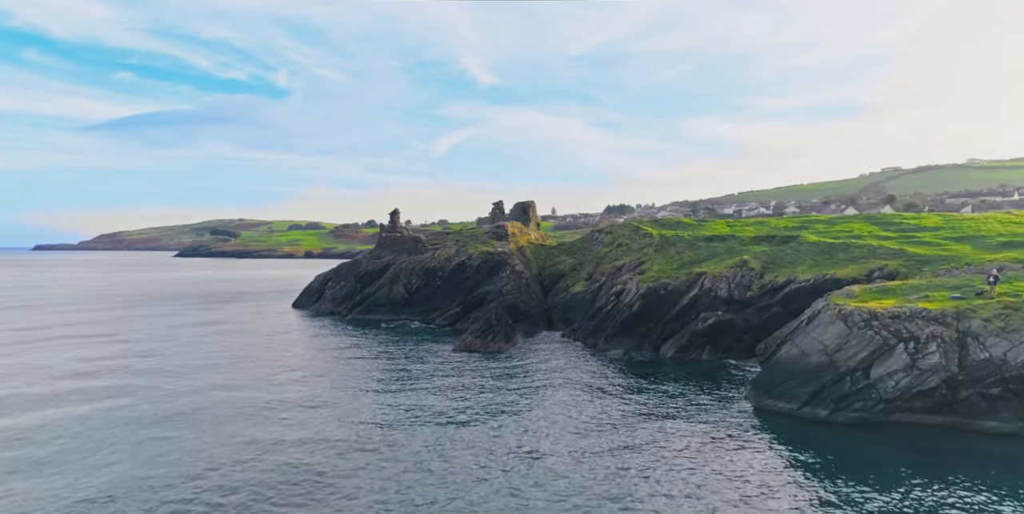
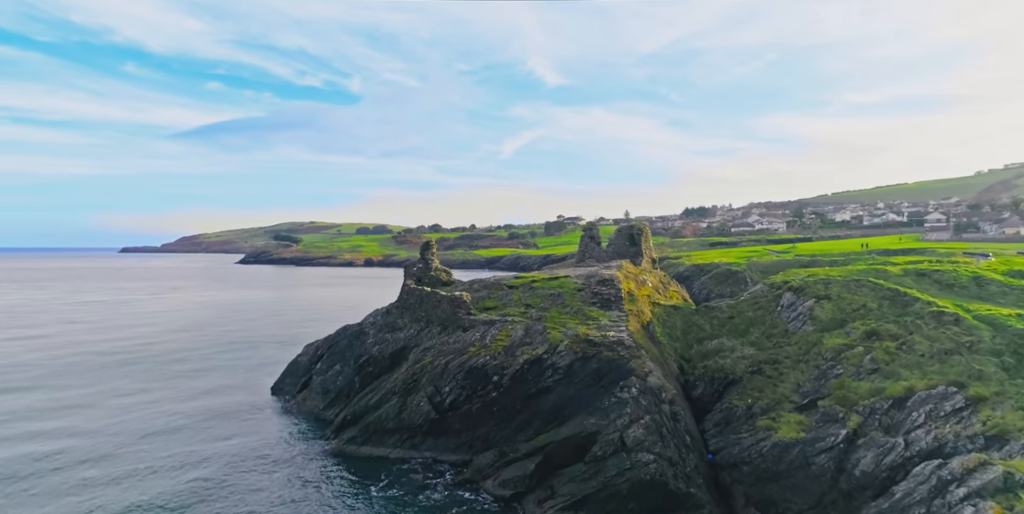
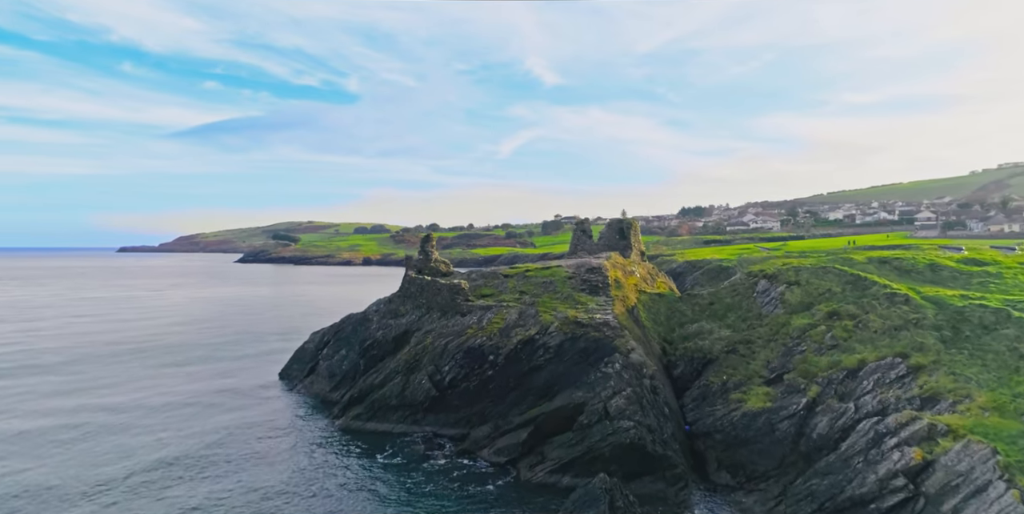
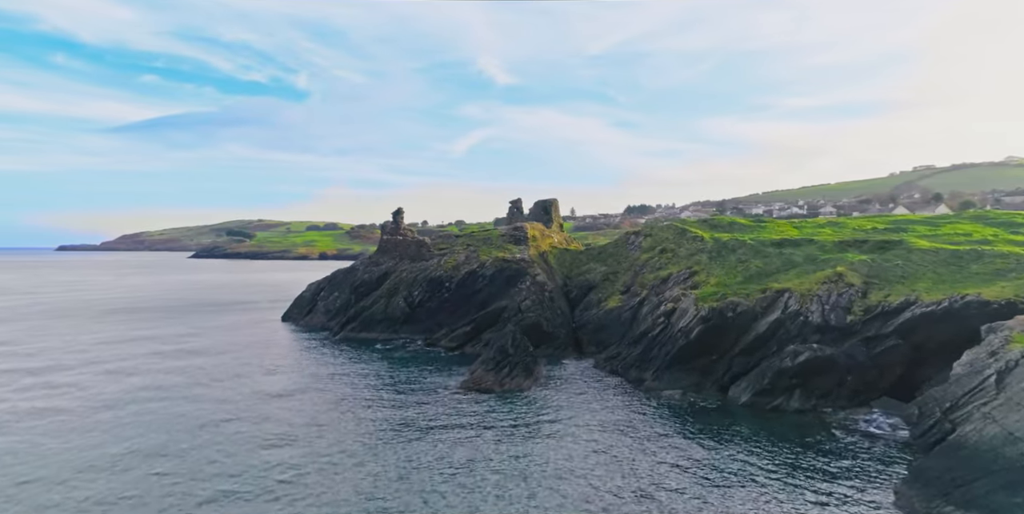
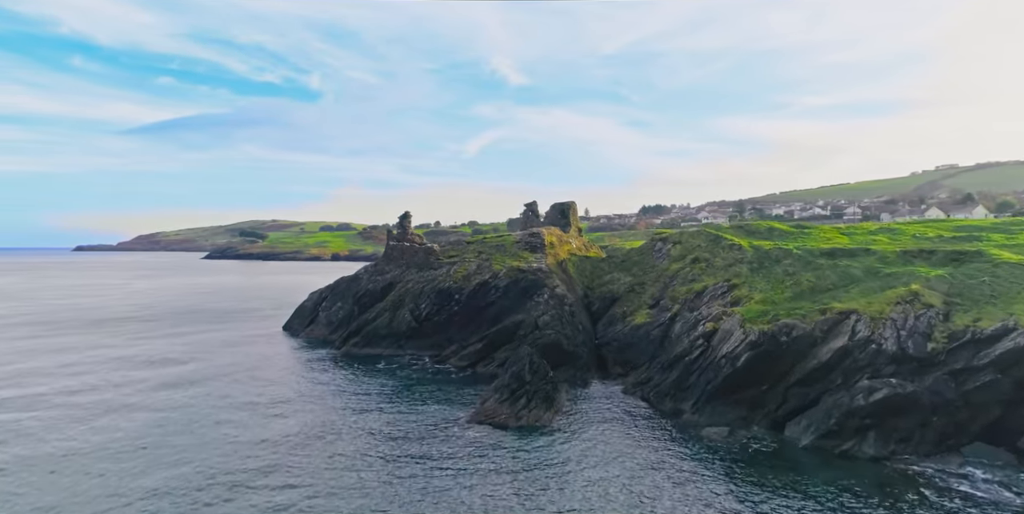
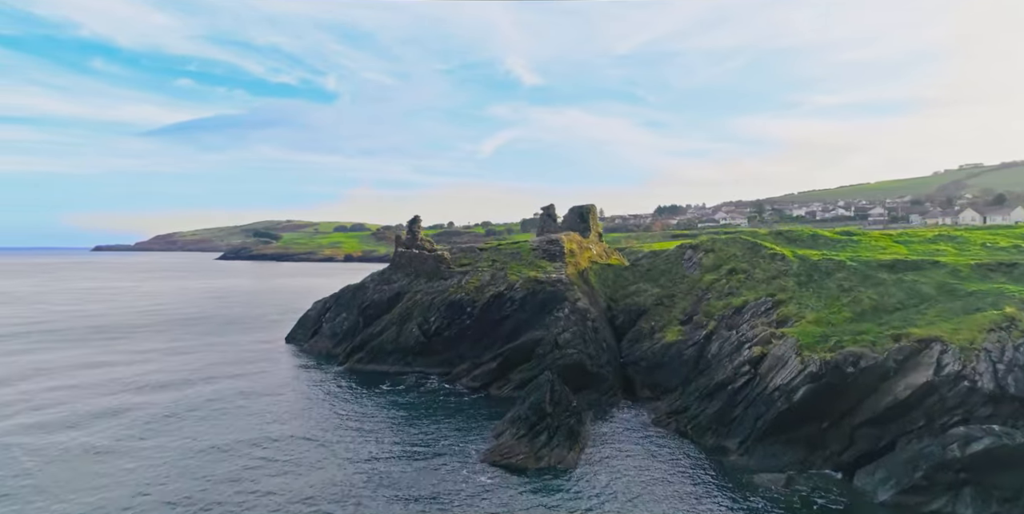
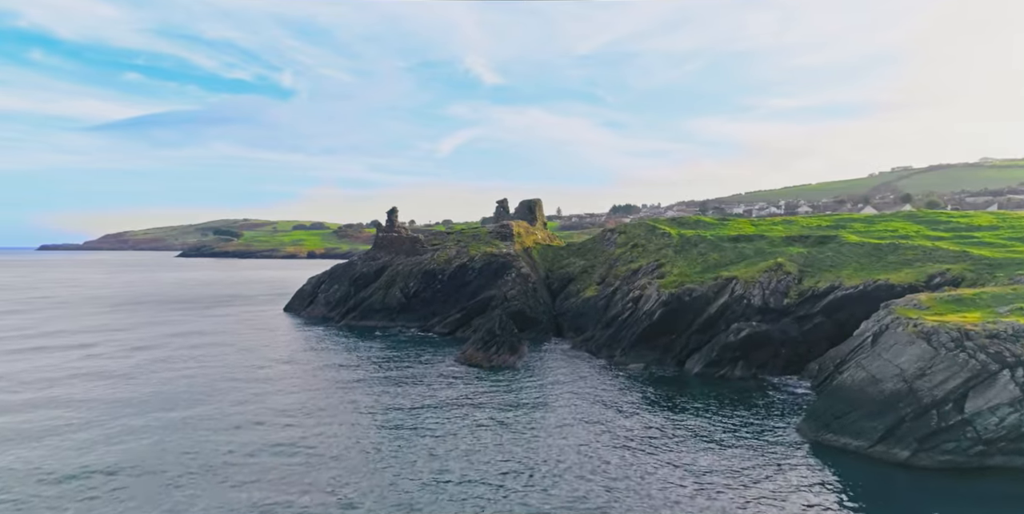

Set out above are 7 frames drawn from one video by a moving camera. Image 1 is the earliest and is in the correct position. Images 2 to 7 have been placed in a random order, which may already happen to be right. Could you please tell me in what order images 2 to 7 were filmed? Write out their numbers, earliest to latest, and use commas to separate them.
7, 4, 5, 6, 3, 2
